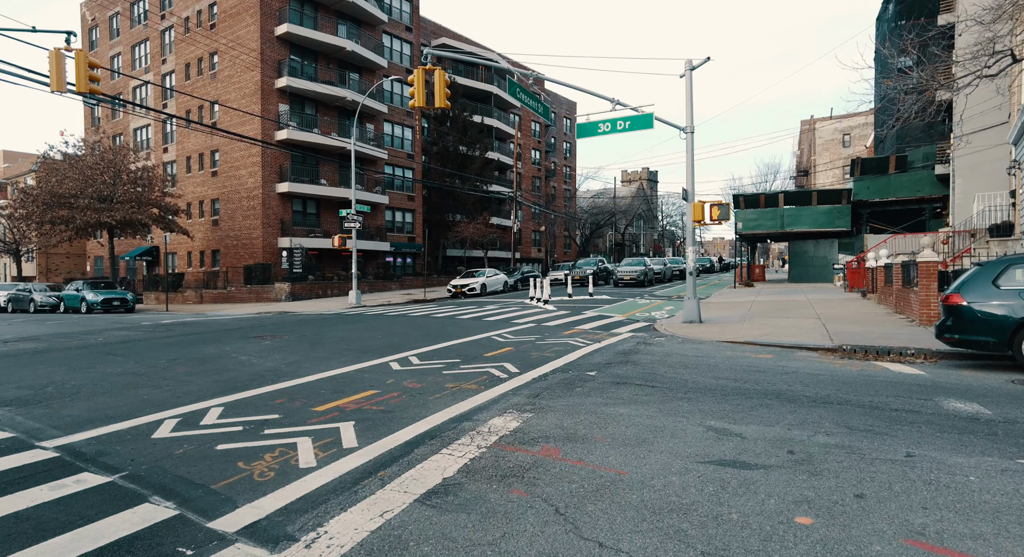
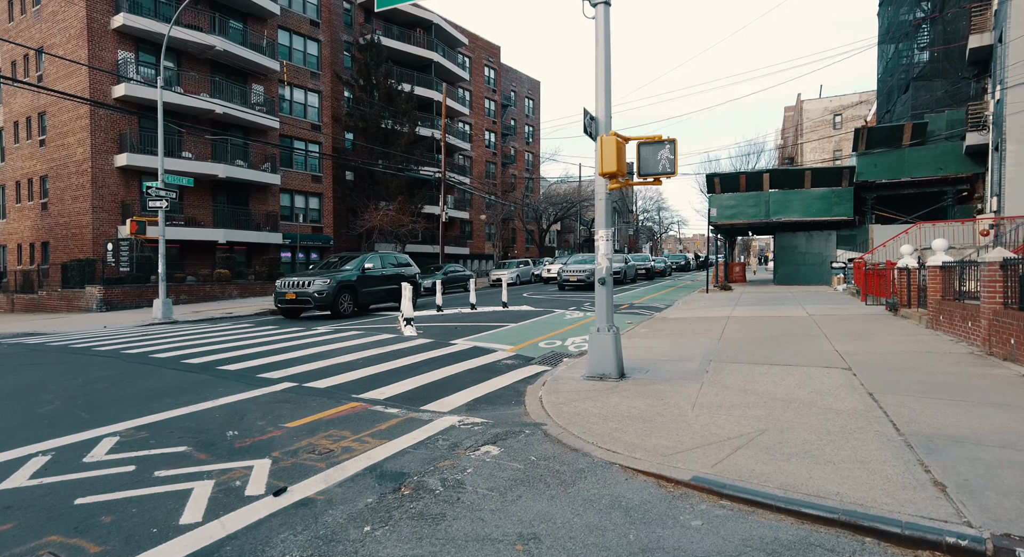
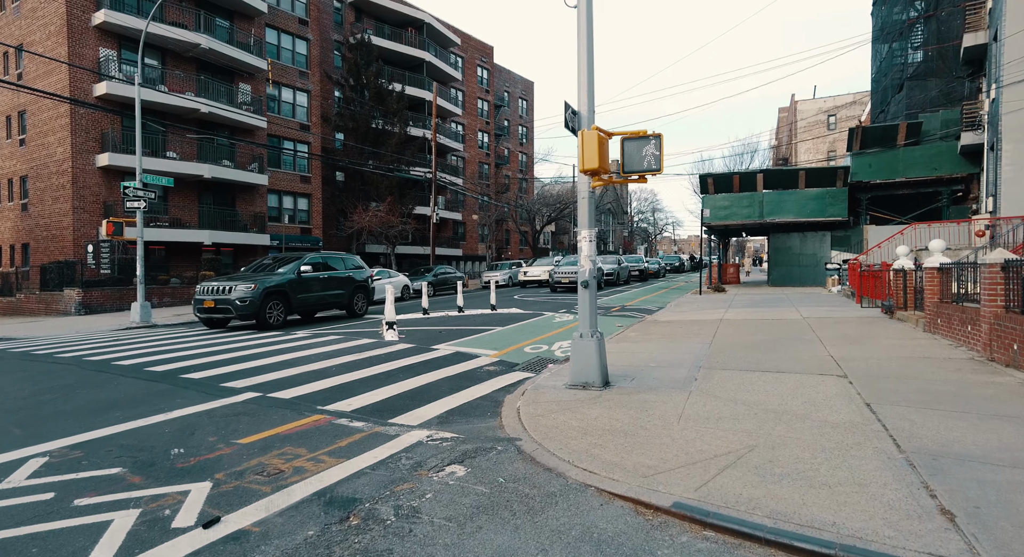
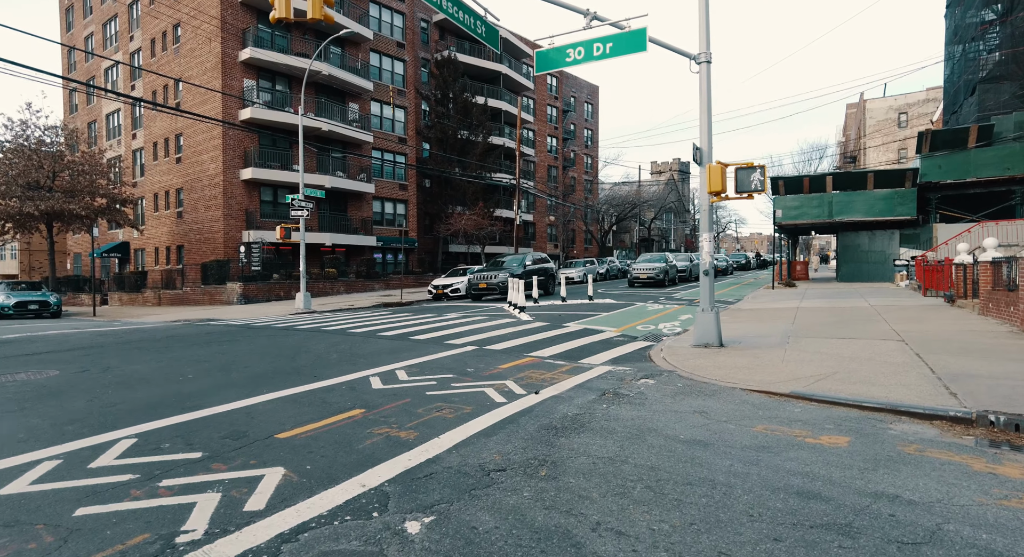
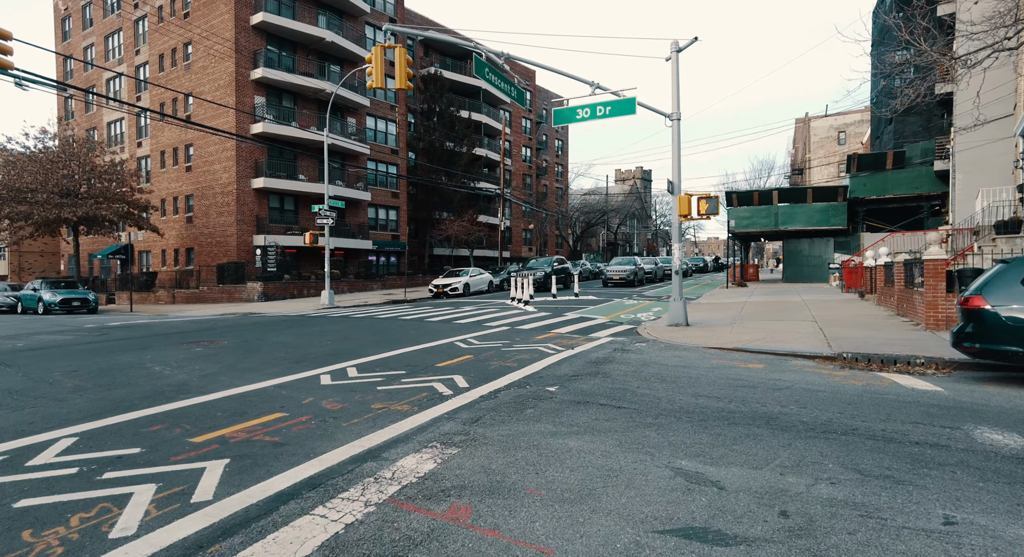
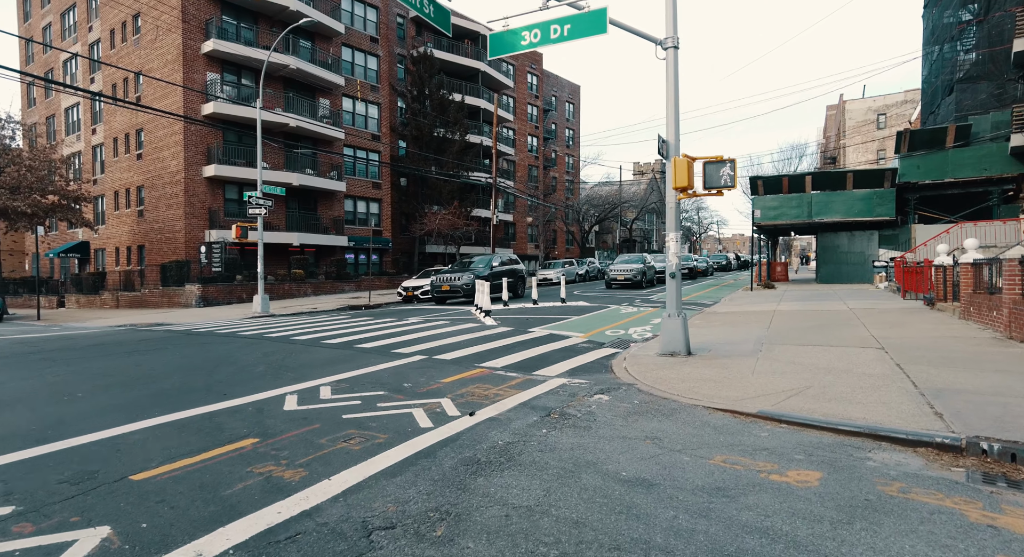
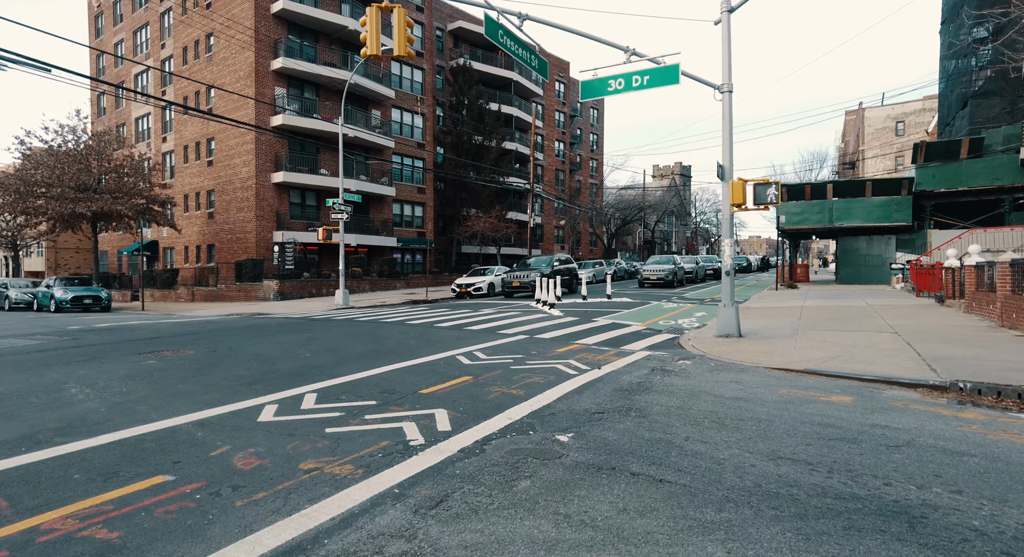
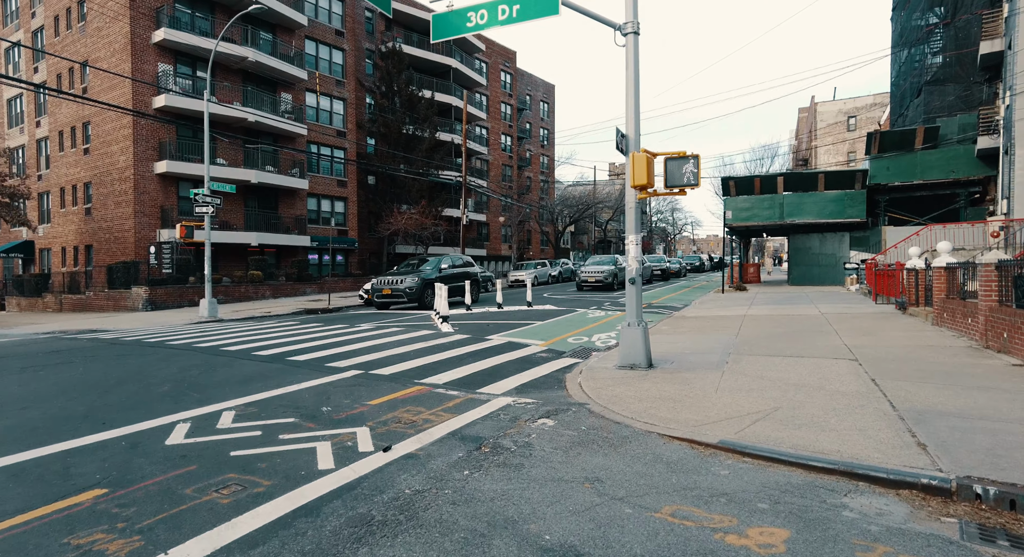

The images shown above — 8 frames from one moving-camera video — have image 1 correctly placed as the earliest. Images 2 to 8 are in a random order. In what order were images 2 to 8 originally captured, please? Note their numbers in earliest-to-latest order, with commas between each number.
5, 7, 4, 6, 8, 2, 3
